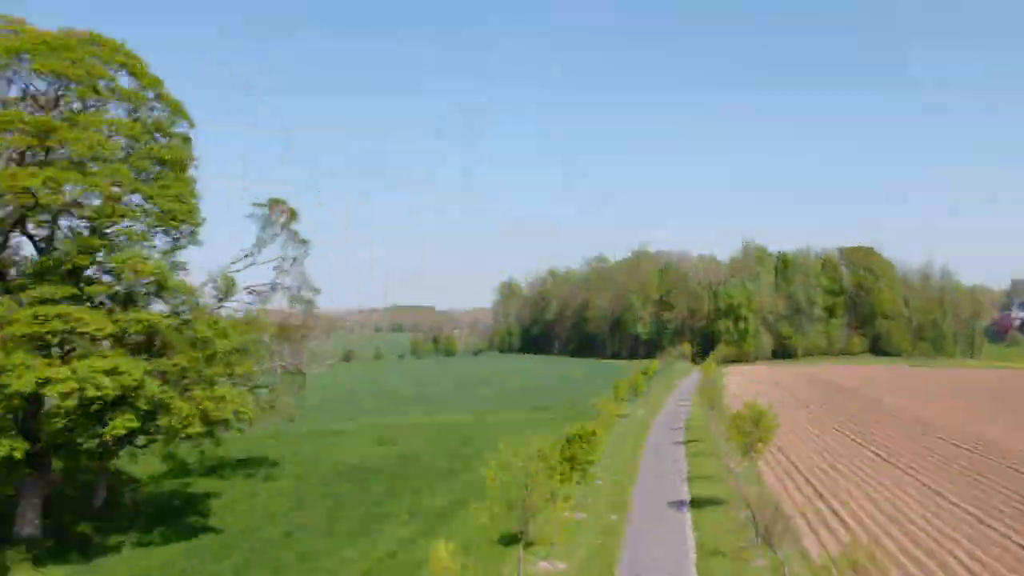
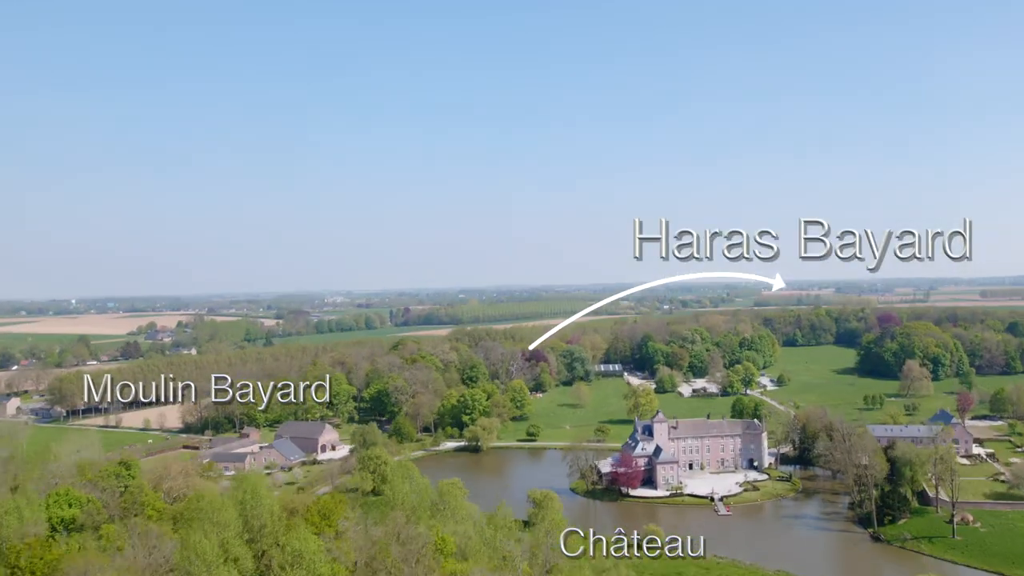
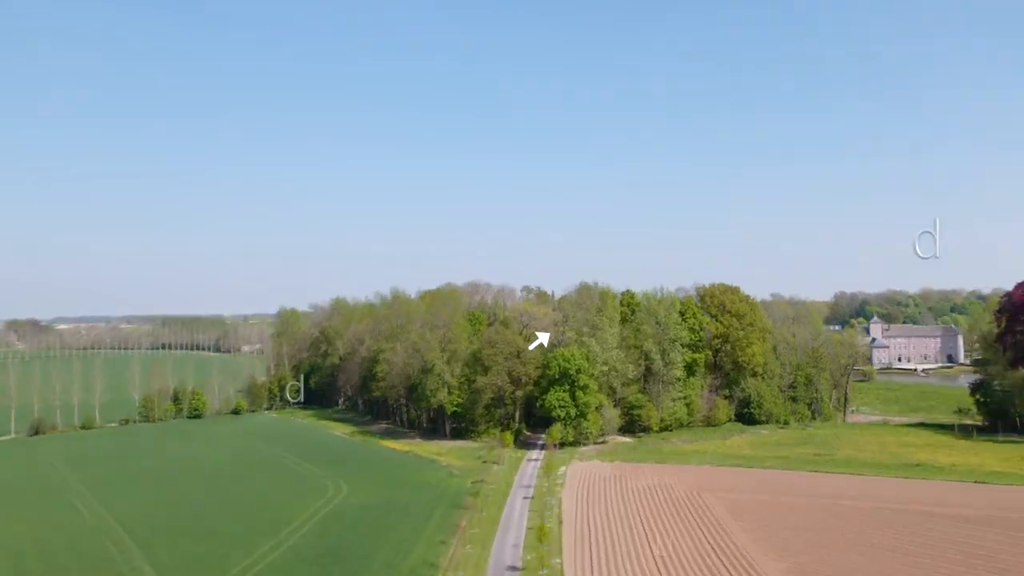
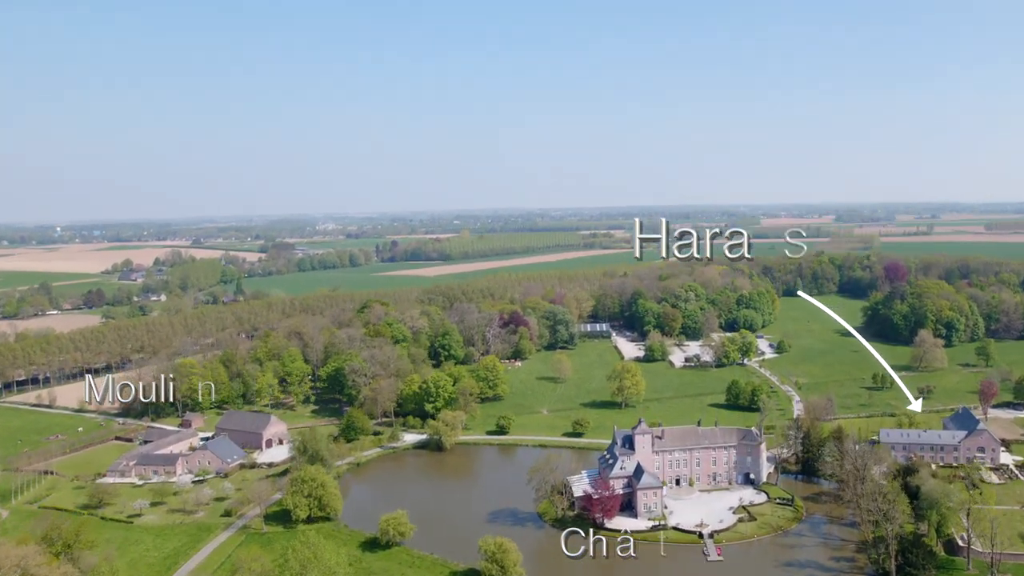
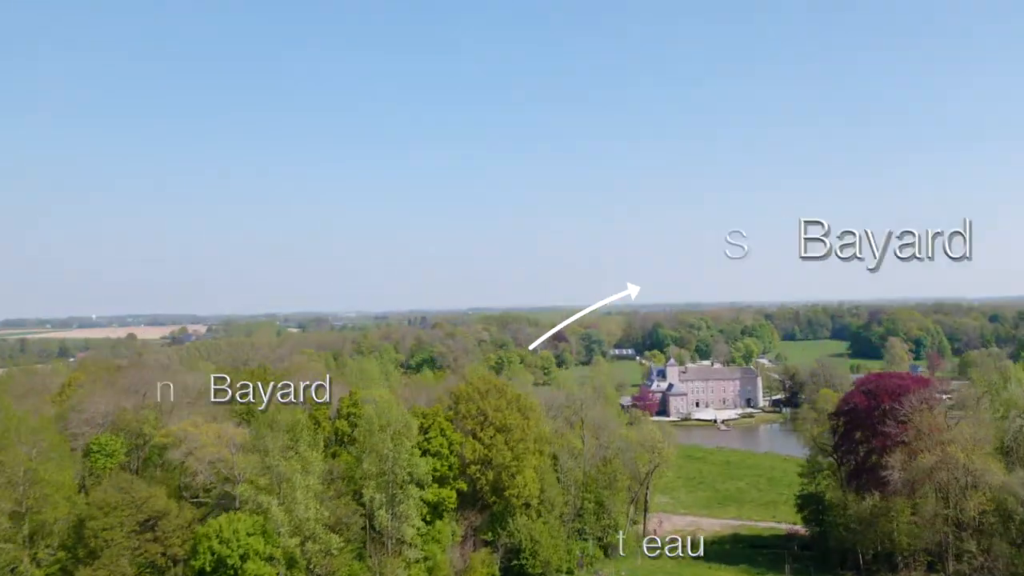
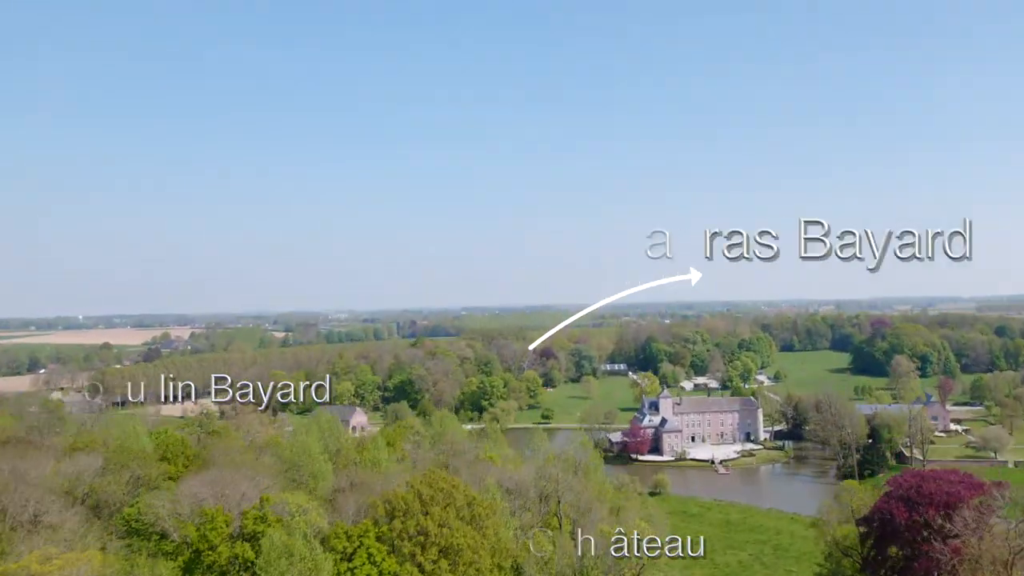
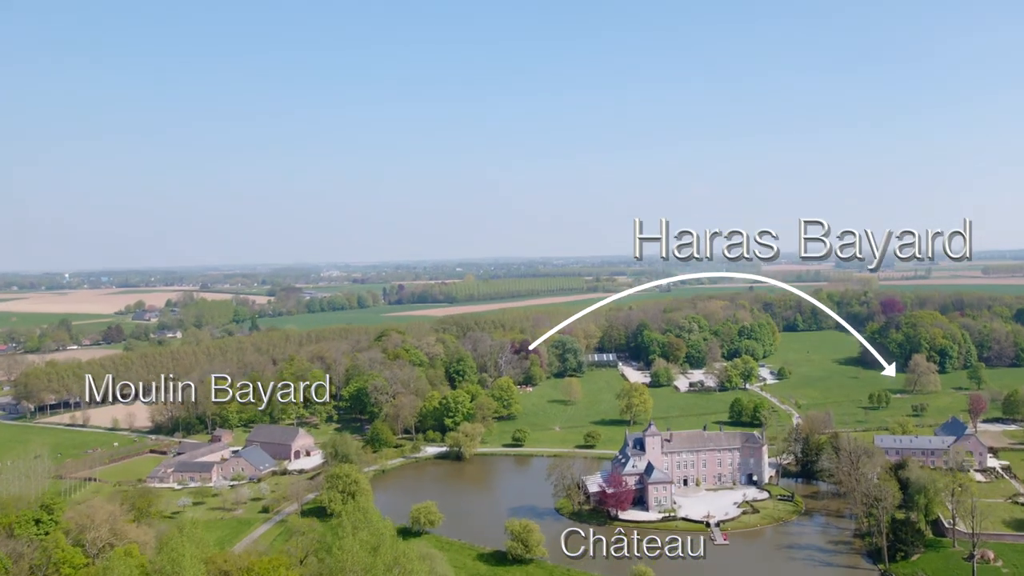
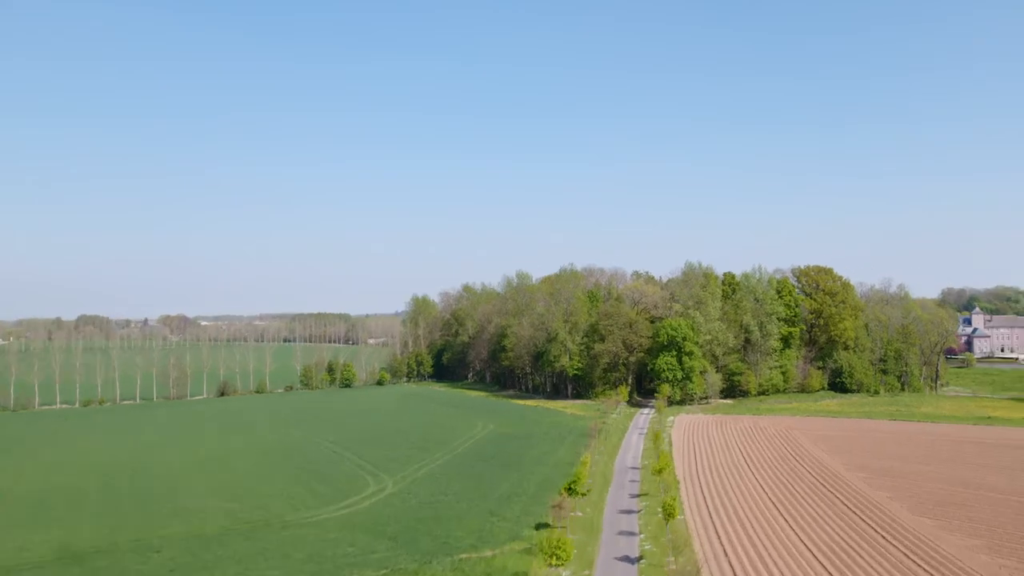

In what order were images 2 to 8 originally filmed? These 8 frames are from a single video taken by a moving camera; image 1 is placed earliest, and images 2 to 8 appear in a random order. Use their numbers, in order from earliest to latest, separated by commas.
8, 3, 5, 6, 2, 7, 4
